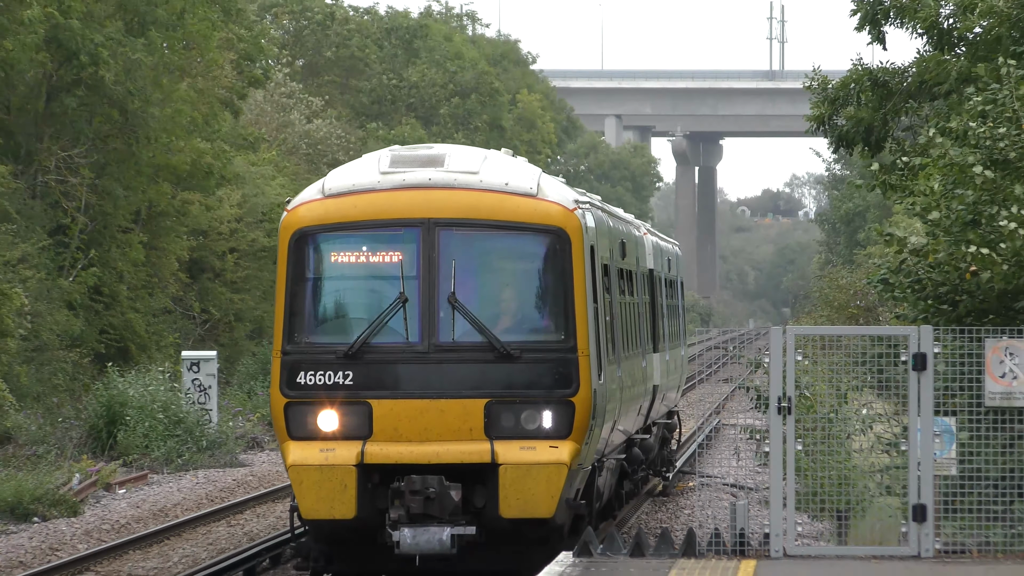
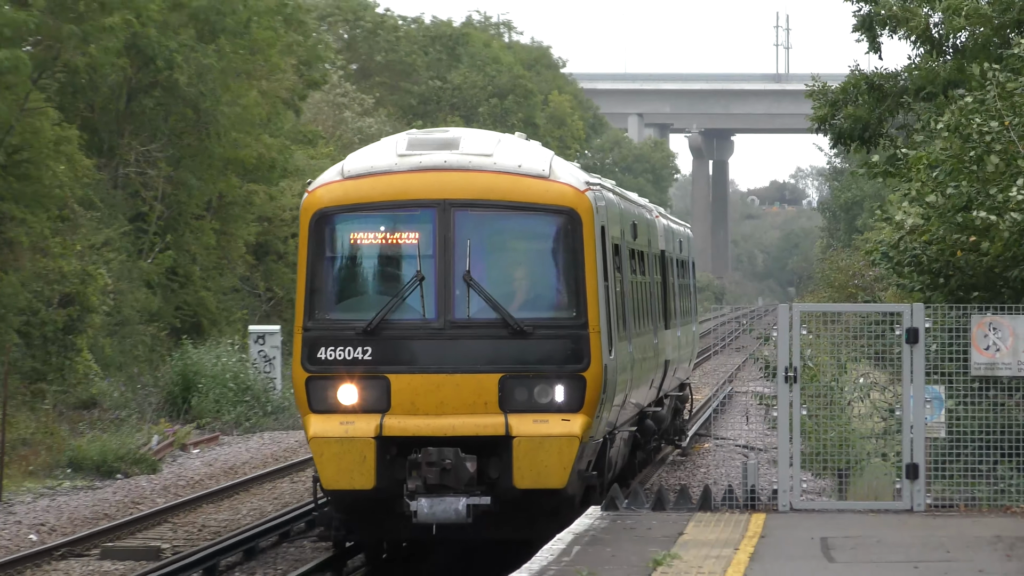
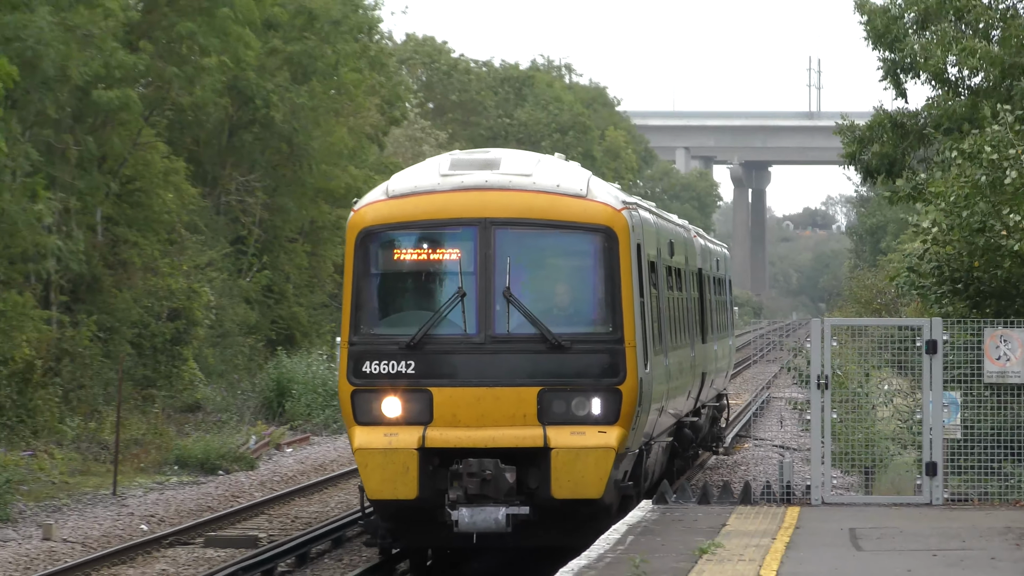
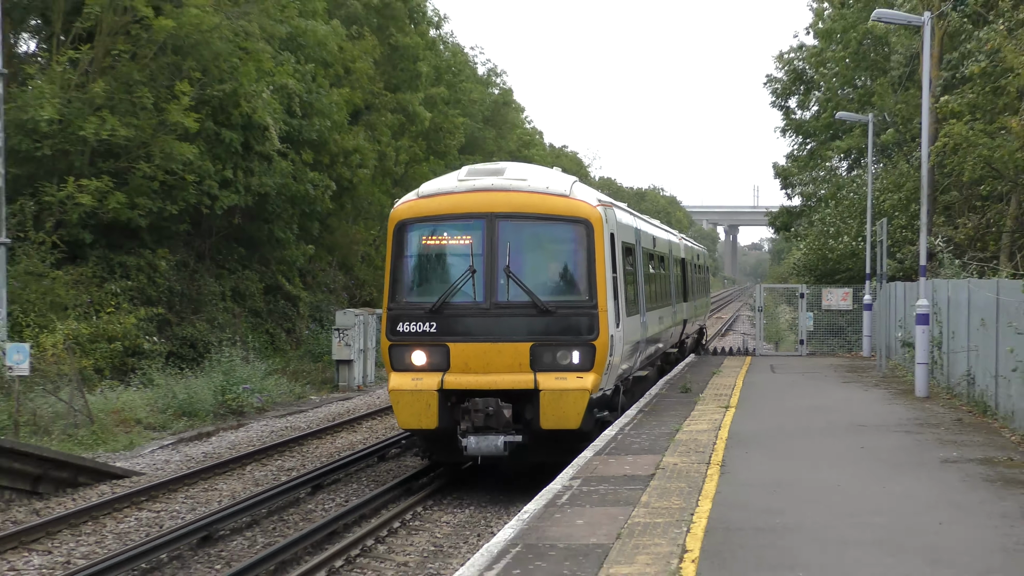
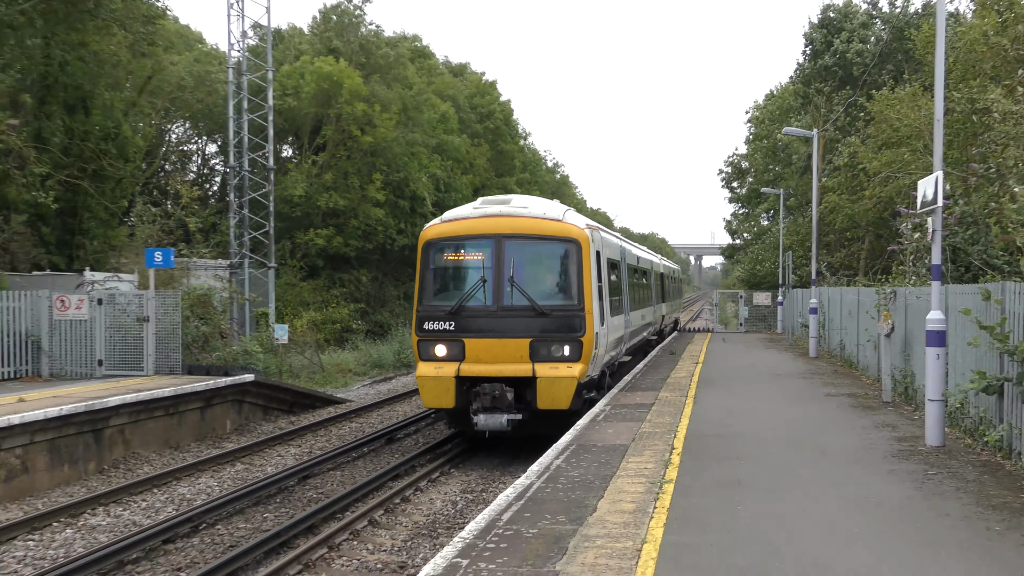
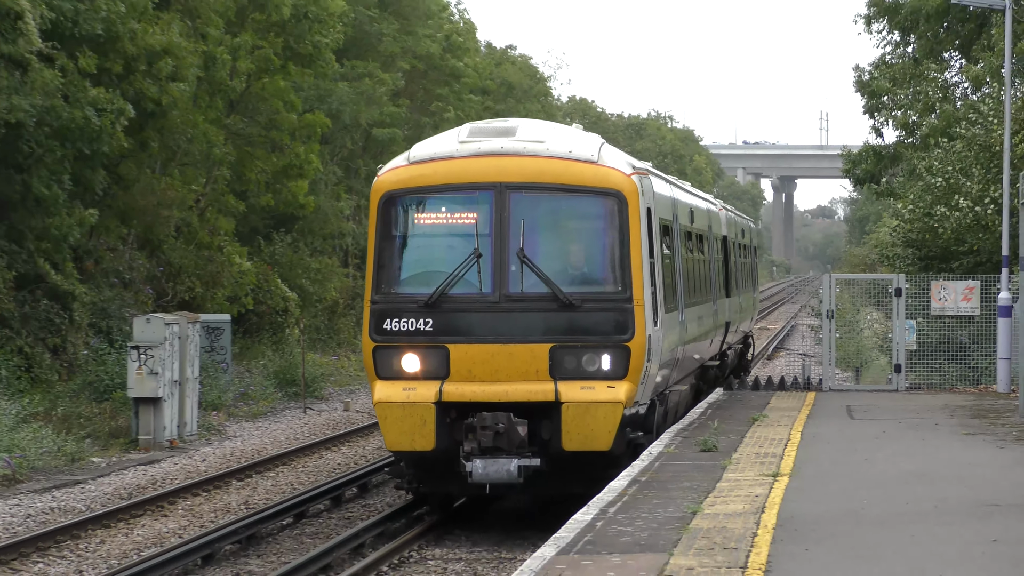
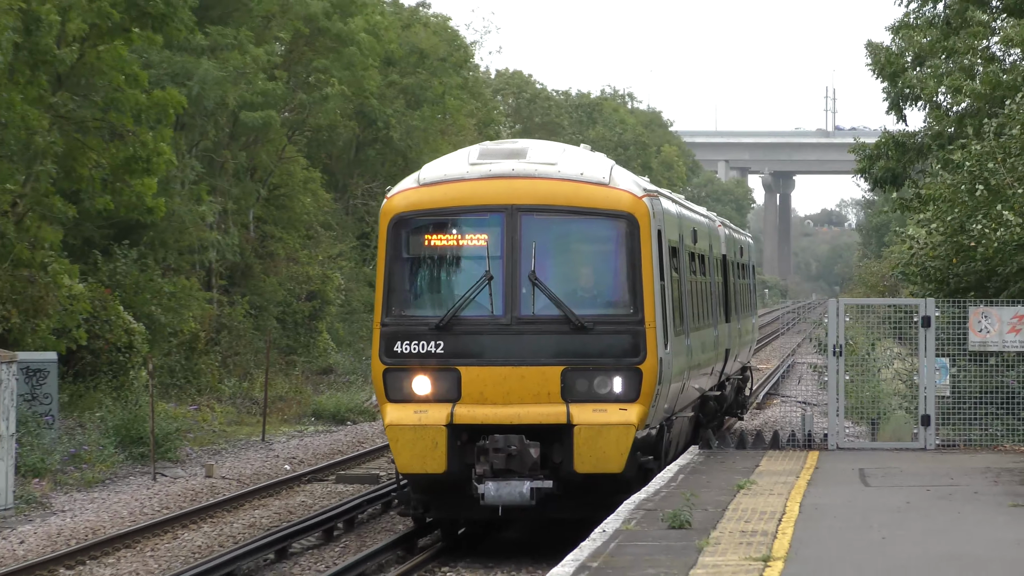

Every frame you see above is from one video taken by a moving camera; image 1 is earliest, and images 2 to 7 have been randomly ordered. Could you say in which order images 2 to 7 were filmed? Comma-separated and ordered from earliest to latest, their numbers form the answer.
2, 3, 7, 6, 4, 5
